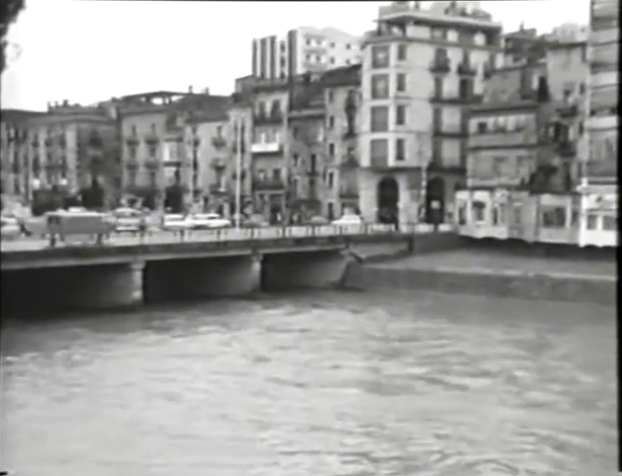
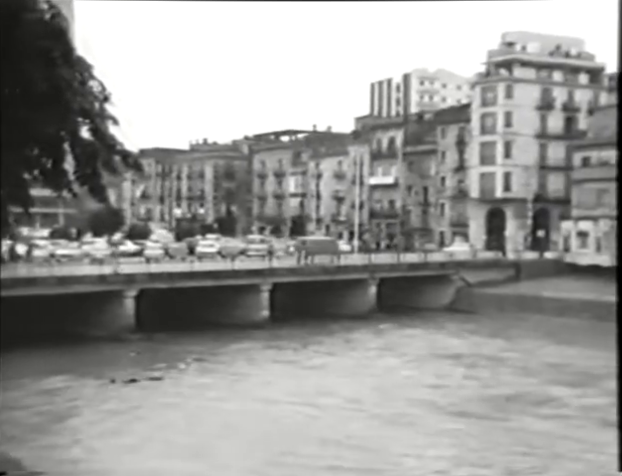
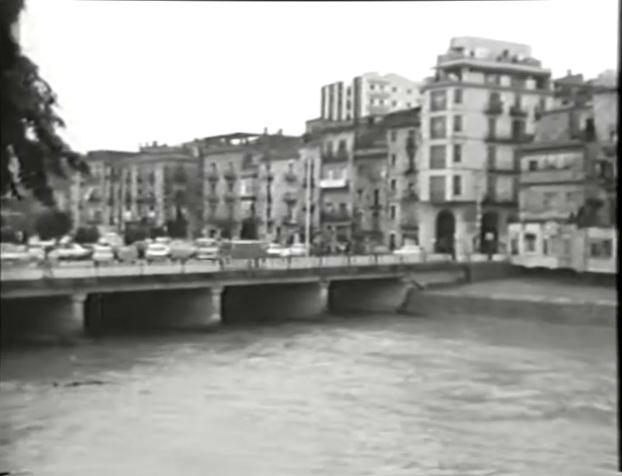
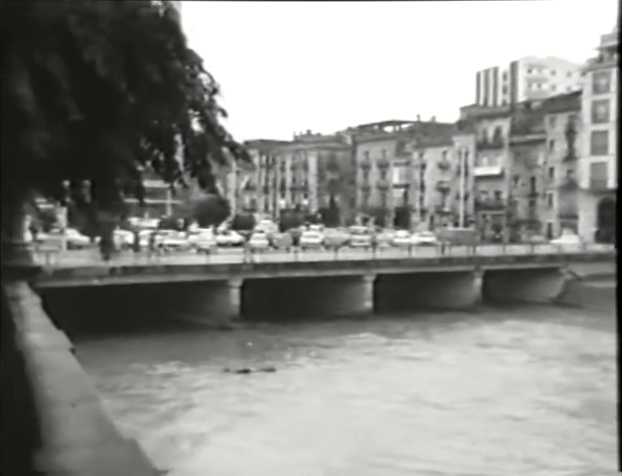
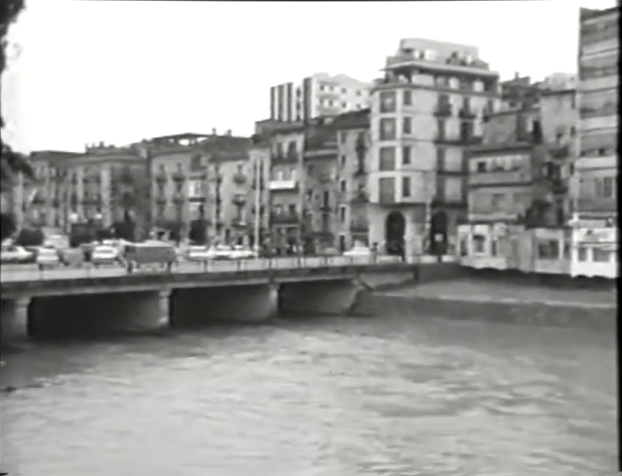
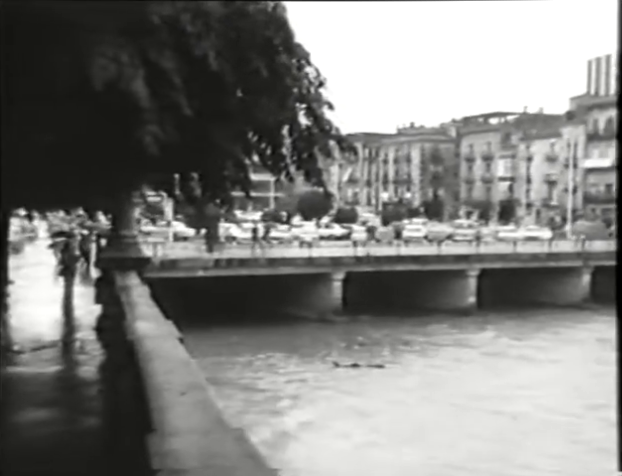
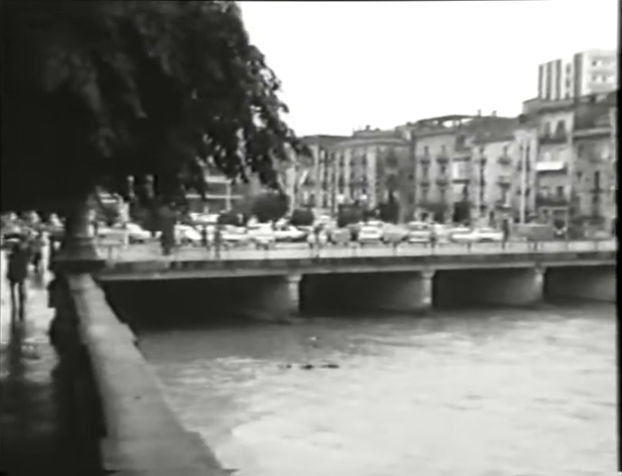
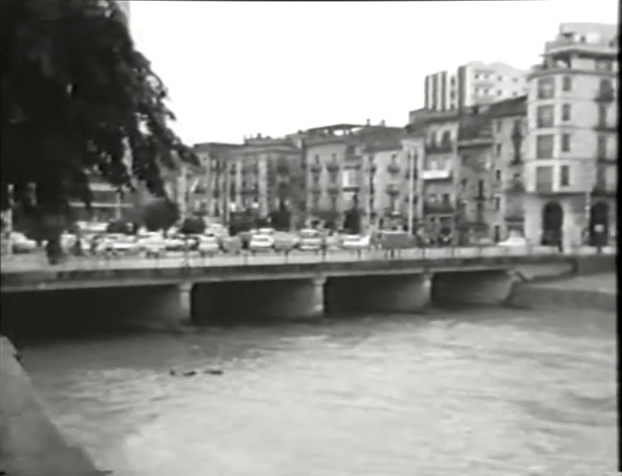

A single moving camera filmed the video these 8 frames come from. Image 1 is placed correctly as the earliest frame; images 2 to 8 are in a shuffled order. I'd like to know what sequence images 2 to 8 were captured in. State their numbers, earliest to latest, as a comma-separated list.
5, 3, 2, 8, 4, 7, 6
